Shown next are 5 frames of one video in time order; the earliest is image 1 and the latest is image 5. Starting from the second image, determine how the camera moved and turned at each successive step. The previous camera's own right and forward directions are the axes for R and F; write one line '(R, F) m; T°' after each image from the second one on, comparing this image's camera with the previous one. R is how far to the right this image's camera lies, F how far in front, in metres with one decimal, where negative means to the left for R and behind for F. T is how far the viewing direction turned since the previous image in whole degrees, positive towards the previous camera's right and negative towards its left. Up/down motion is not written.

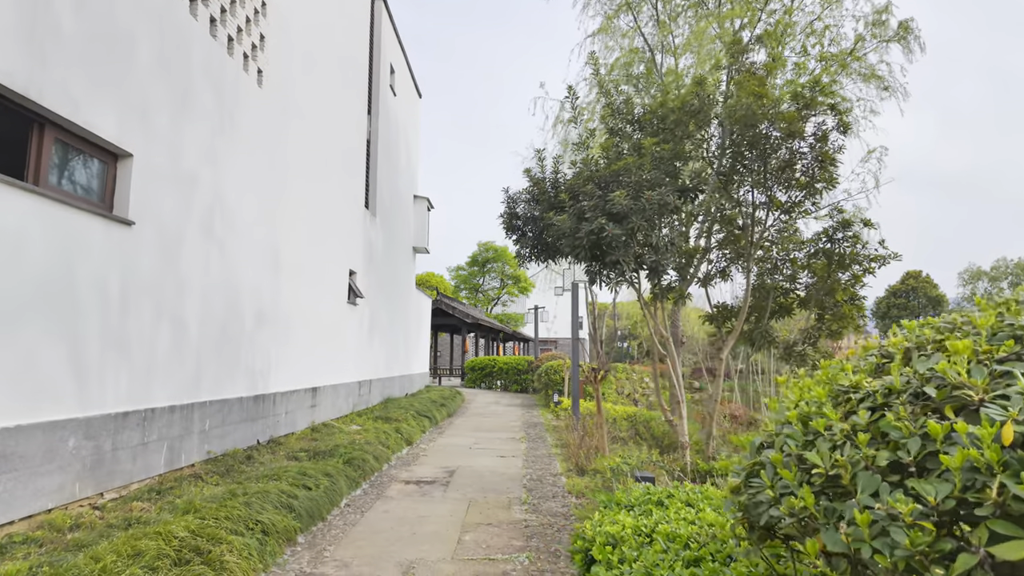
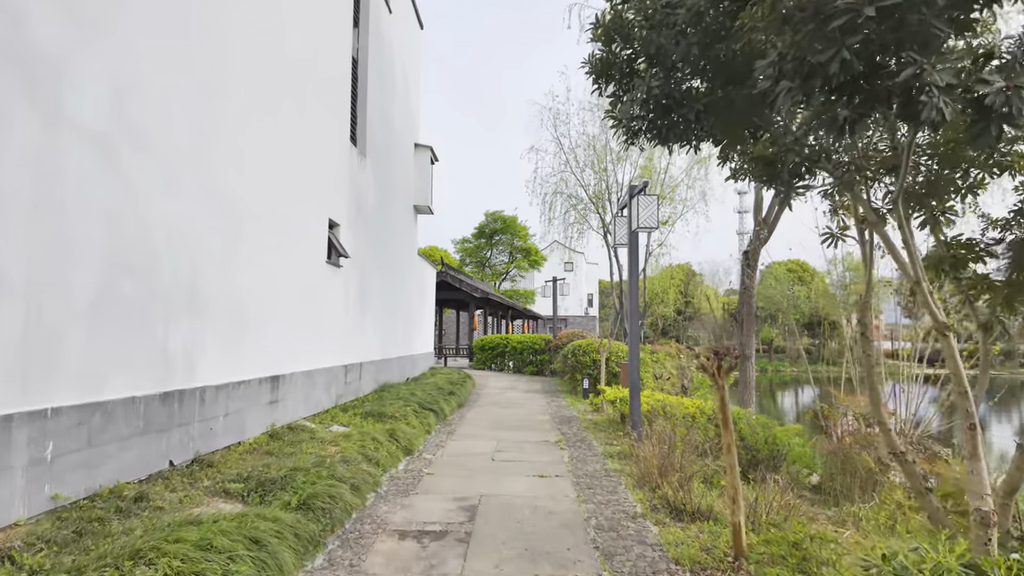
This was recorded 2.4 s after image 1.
(-0.4, +2.4) m; 0°
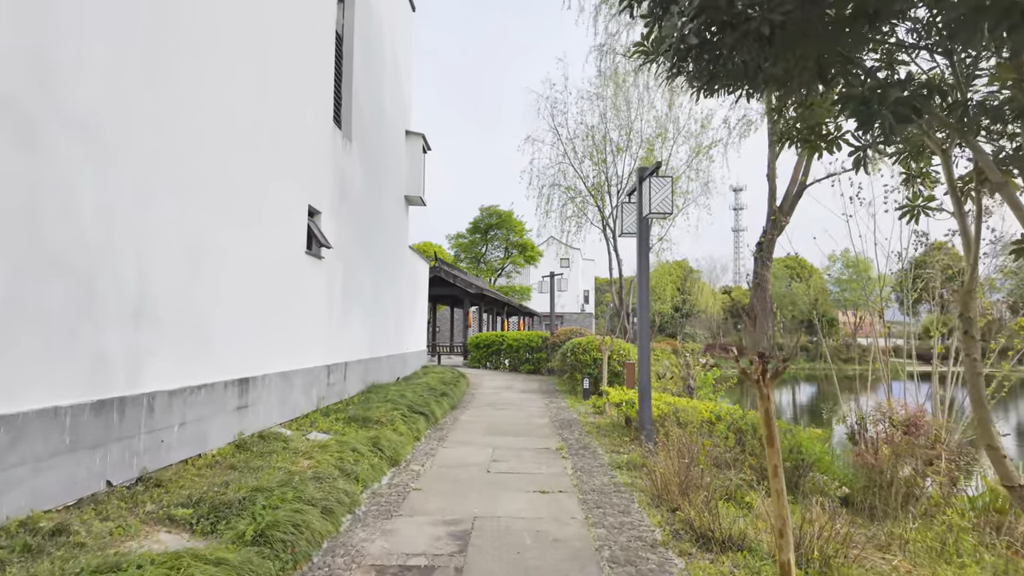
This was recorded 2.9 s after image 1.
(0.0, +0.6) m; 0°
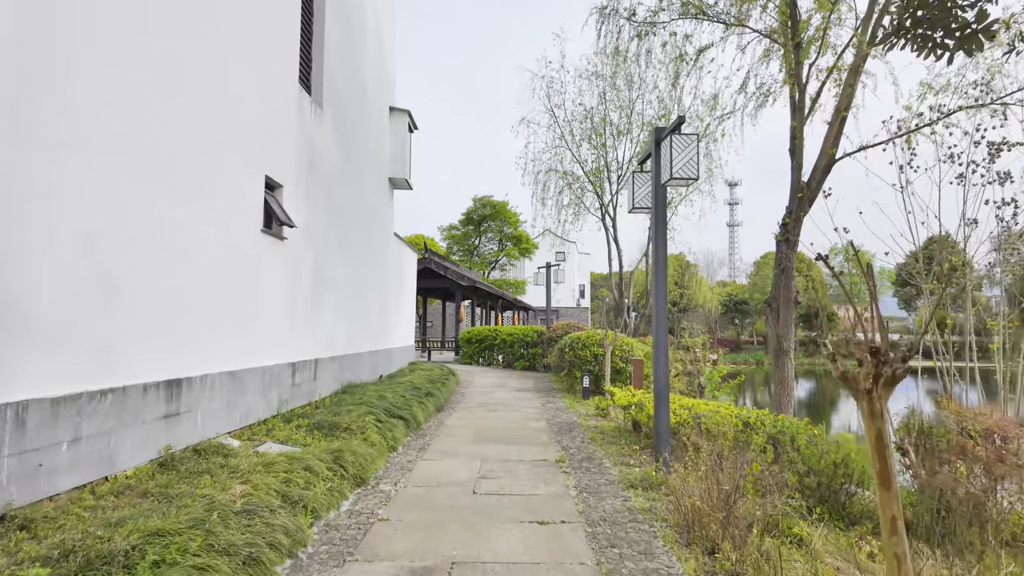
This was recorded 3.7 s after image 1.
(0.0, +1.0) m; +1°
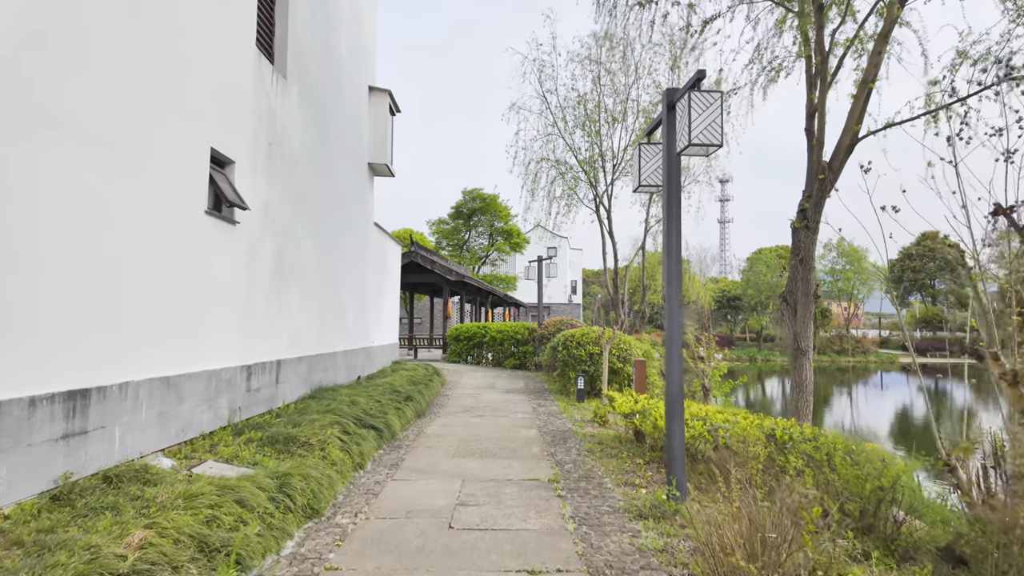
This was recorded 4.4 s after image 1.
(0.0, +0.8) m; +1°
